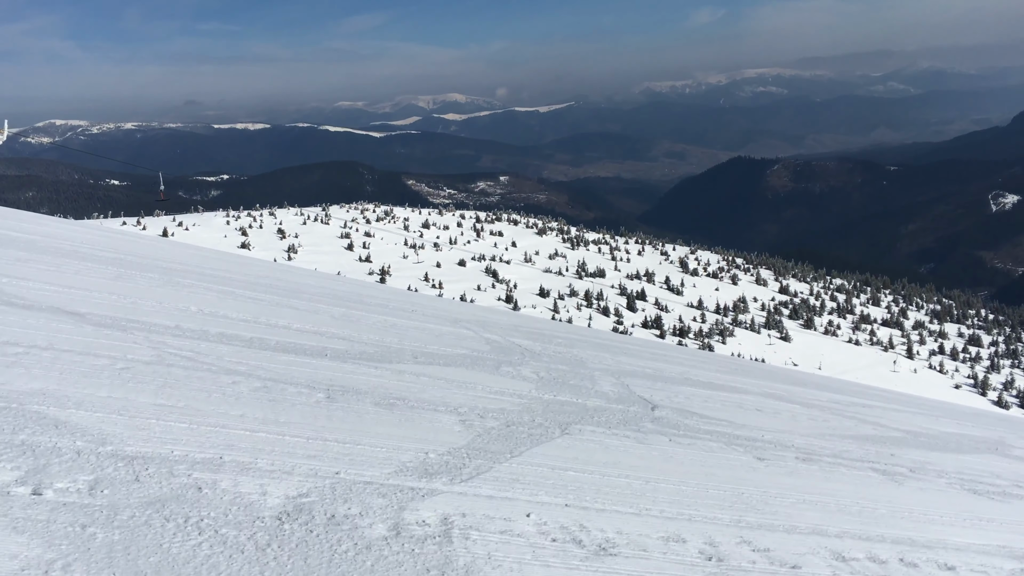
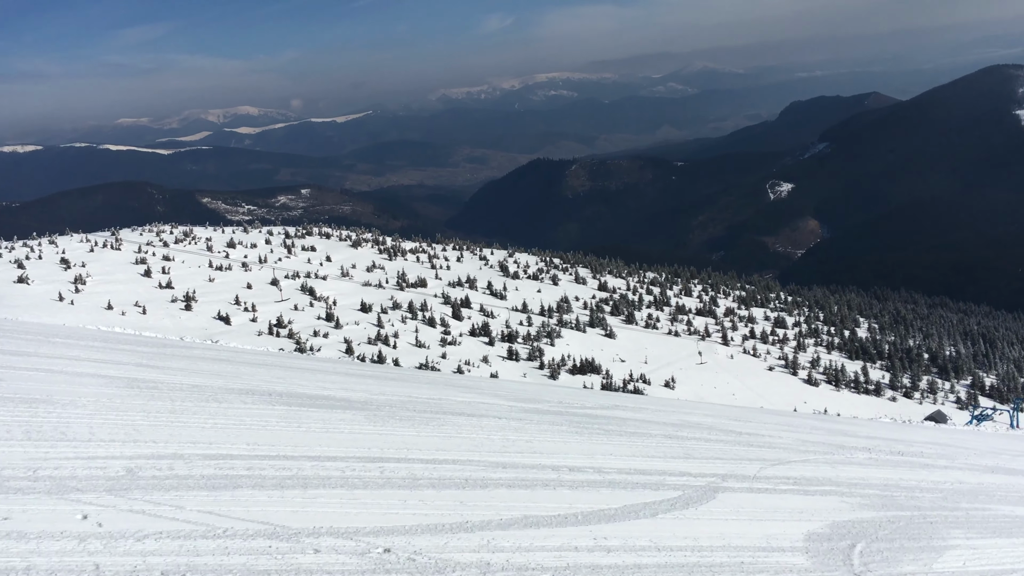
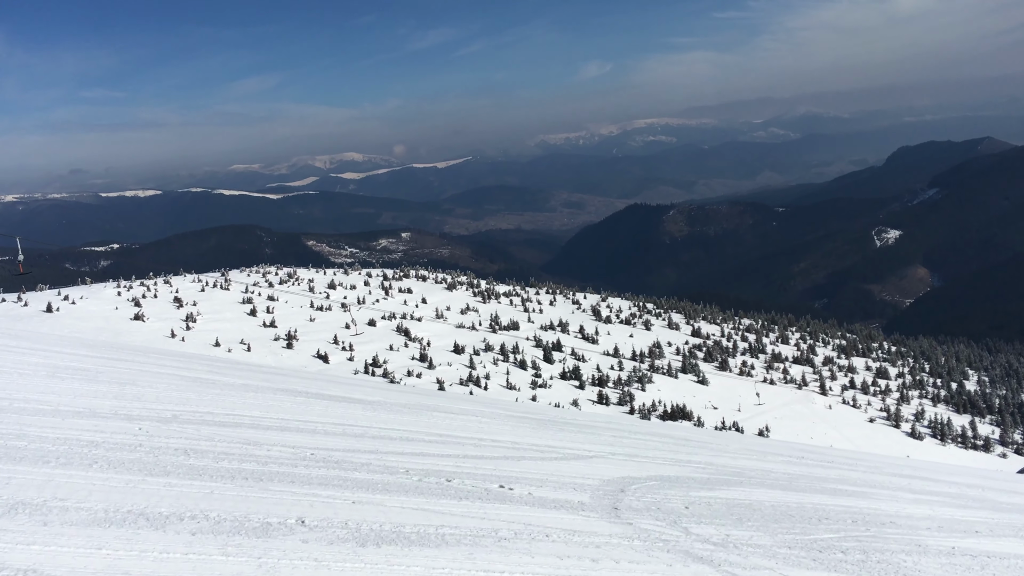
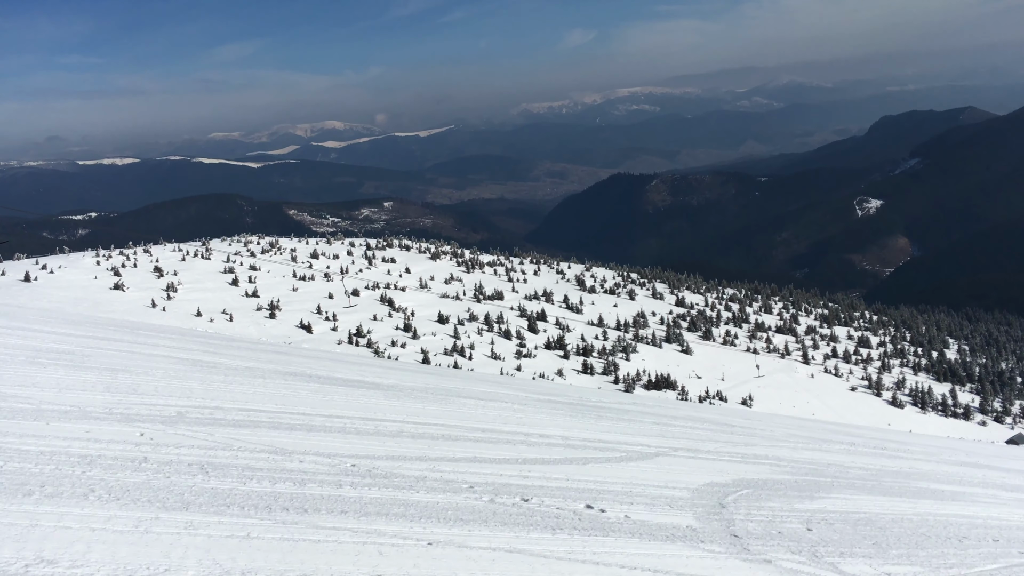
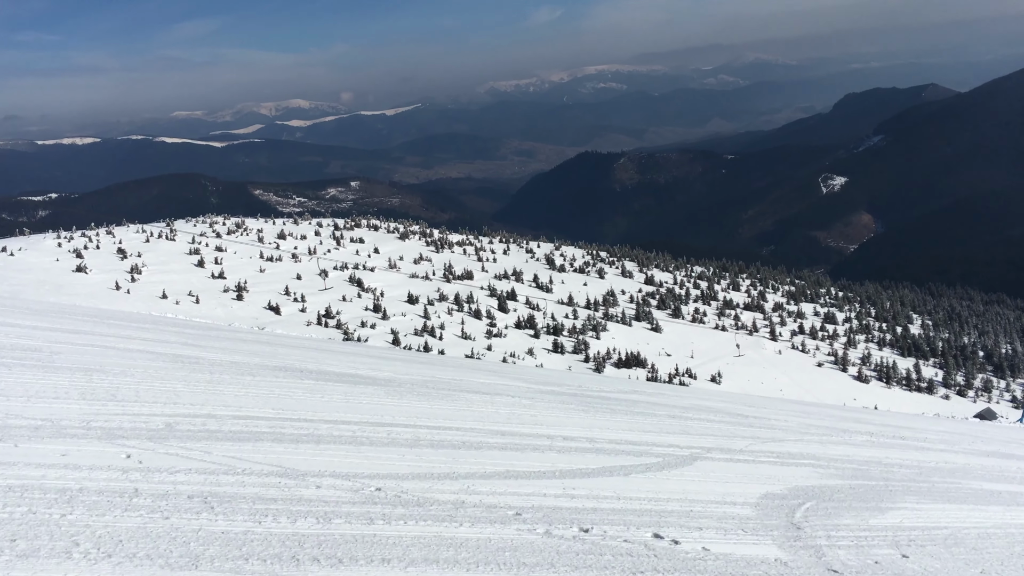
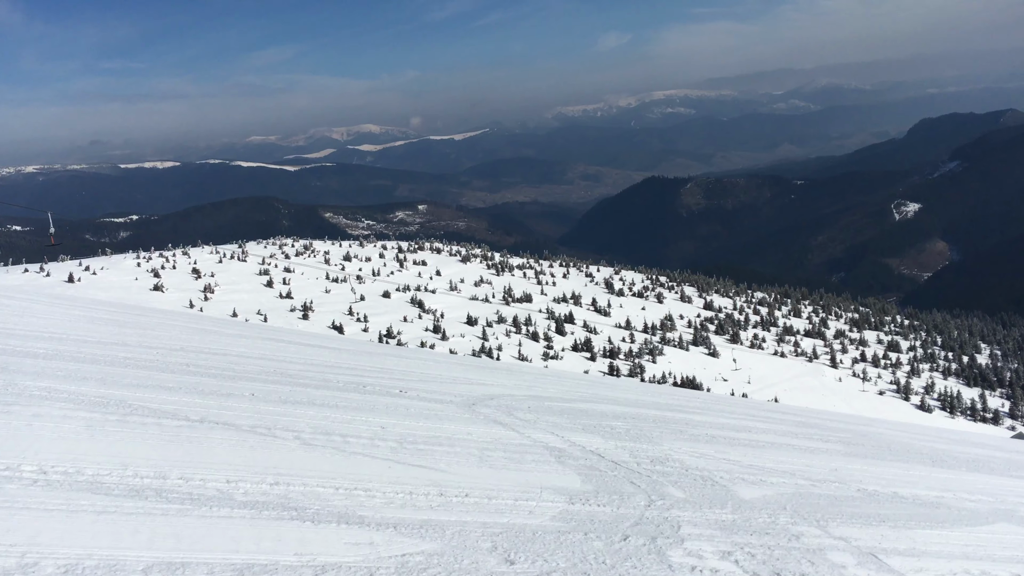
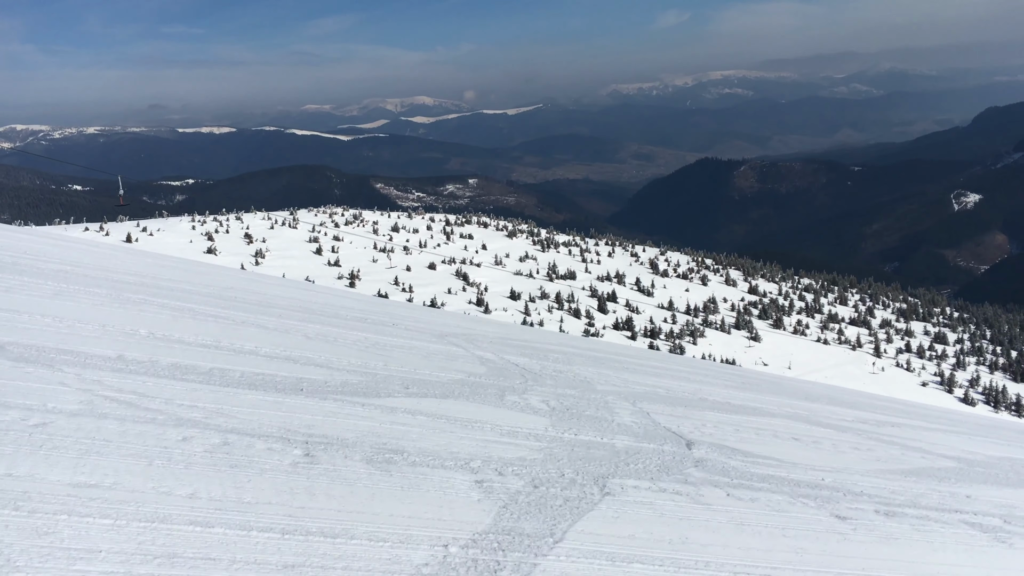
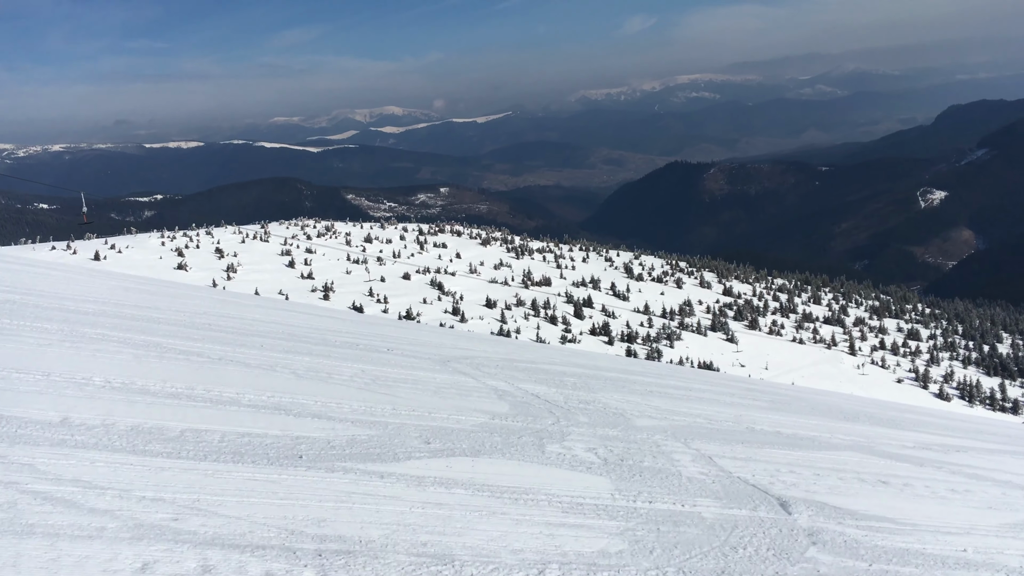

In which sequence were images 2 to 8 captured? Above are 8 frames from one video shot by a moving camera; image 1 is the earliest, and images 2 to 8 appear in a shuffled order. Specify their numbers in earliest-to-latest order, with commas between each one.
7, 8, 6, 3, 4, 5, 2
